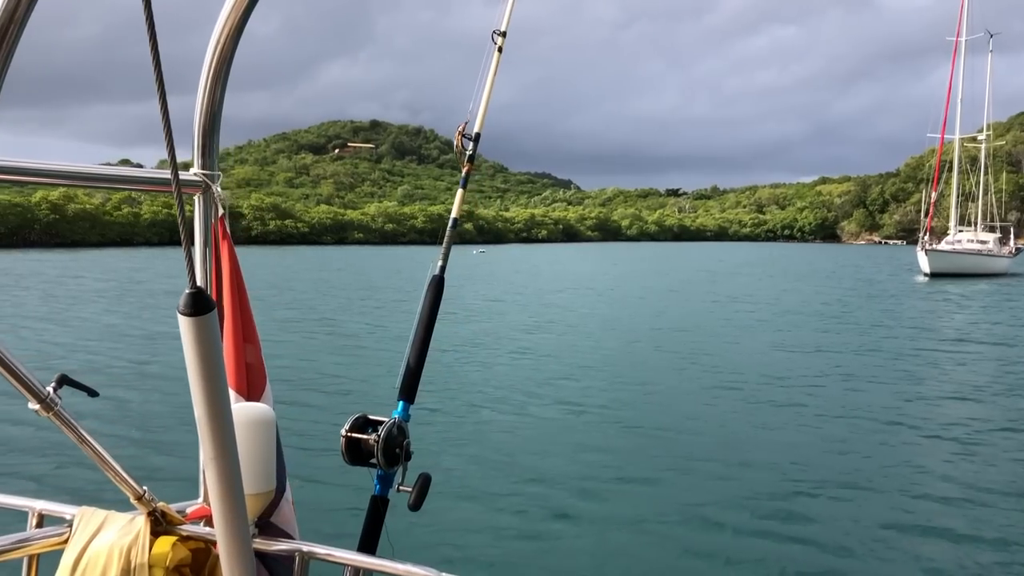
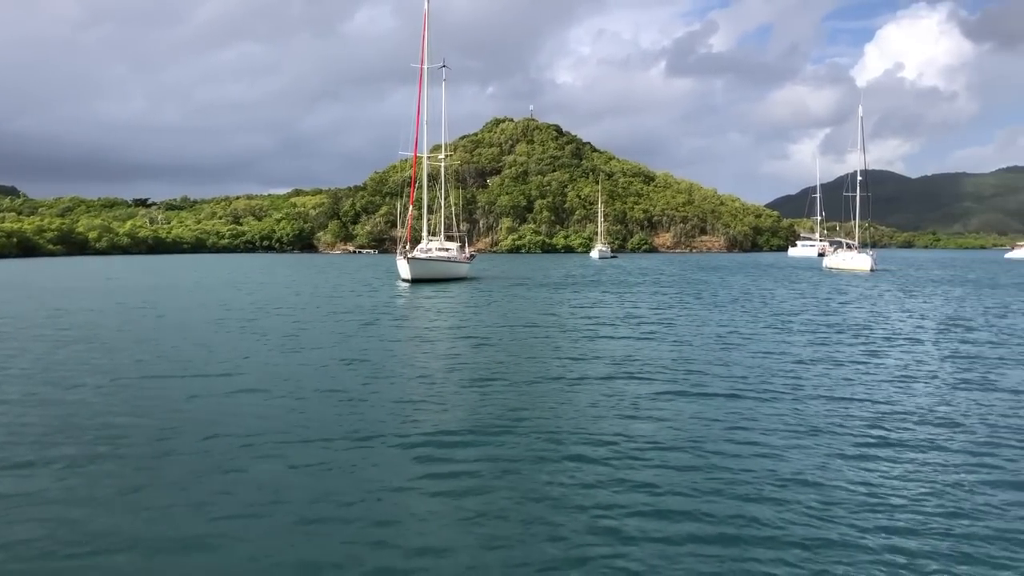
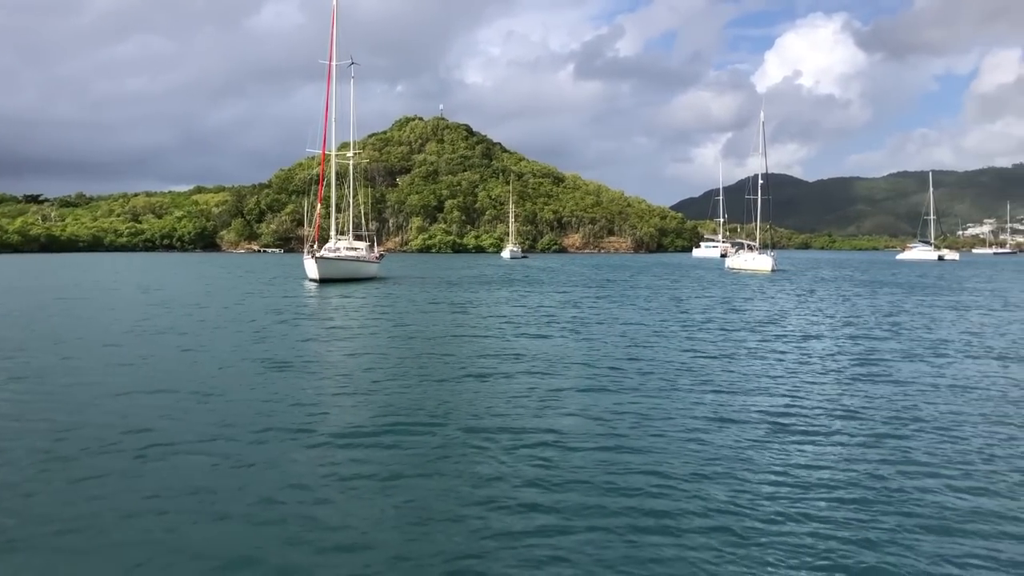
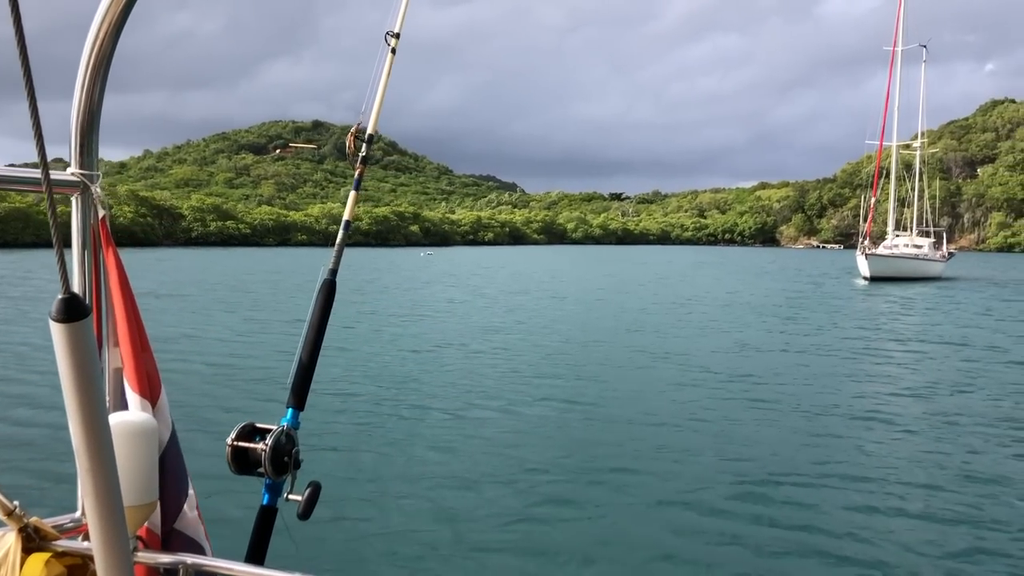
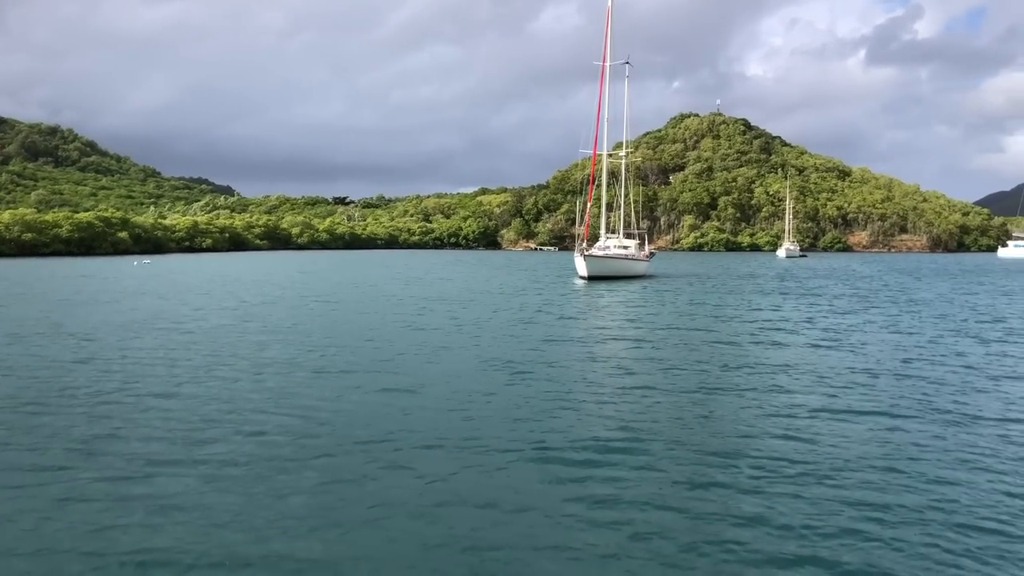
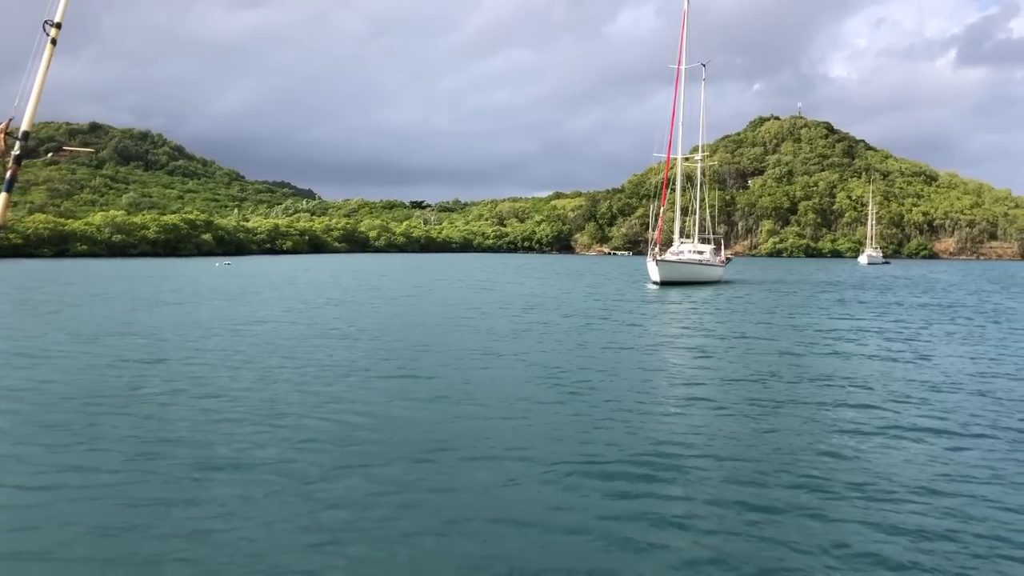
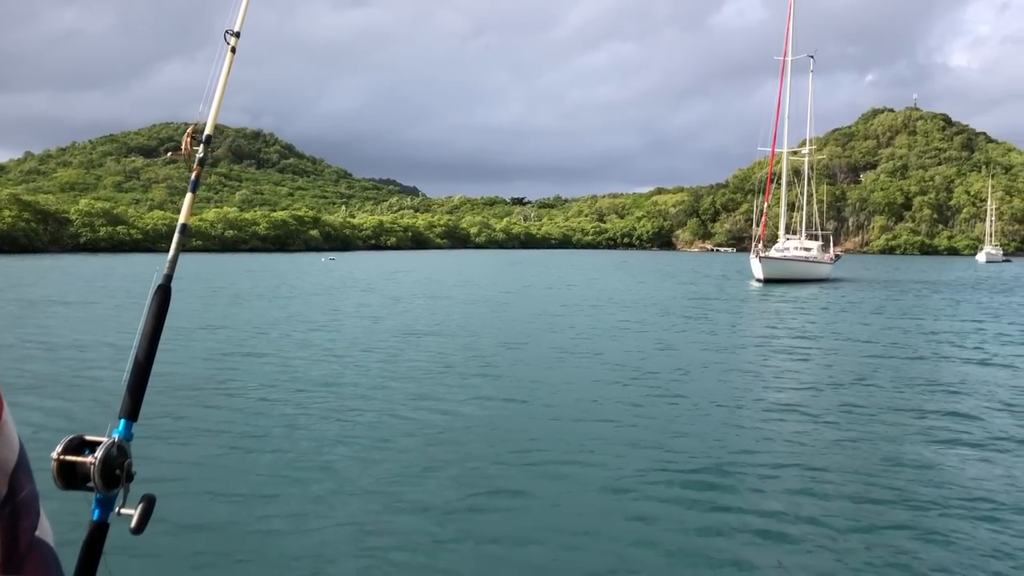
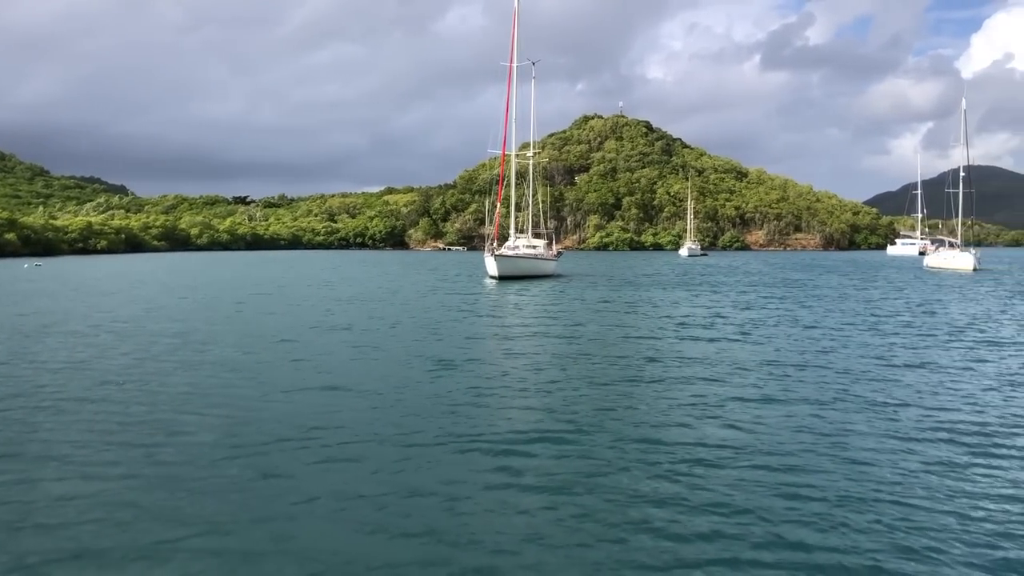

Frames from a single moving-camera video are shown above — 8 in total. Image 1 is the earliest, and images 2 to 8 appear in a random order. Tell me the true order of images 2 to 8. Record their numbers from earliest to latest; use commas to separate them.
4, 7, 6, 5, 8, 2, 3
